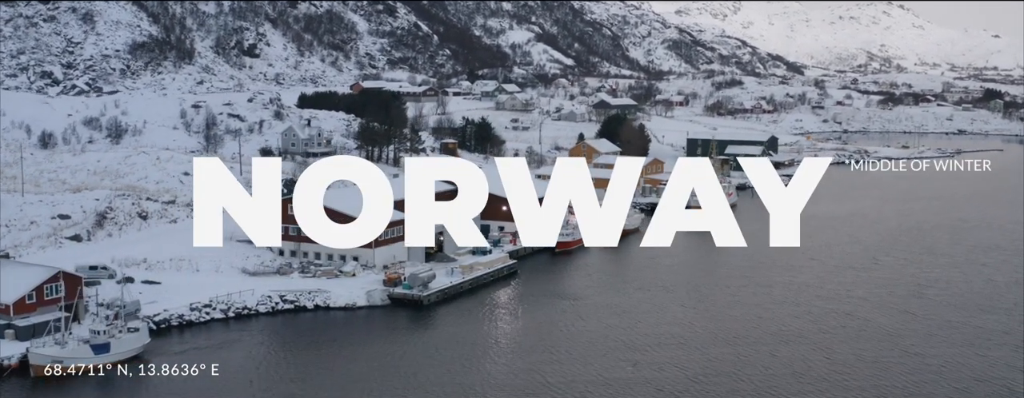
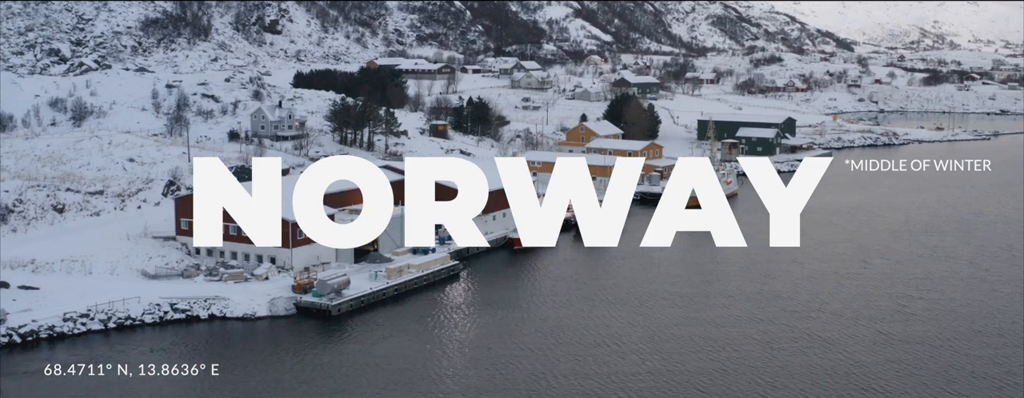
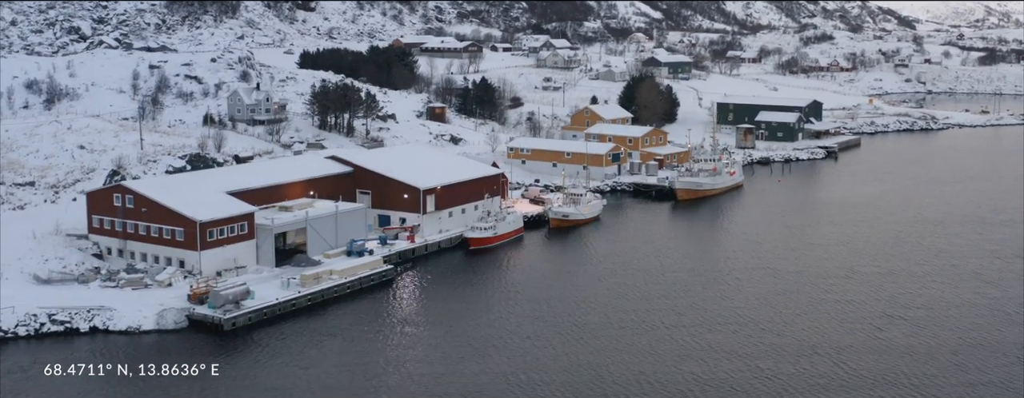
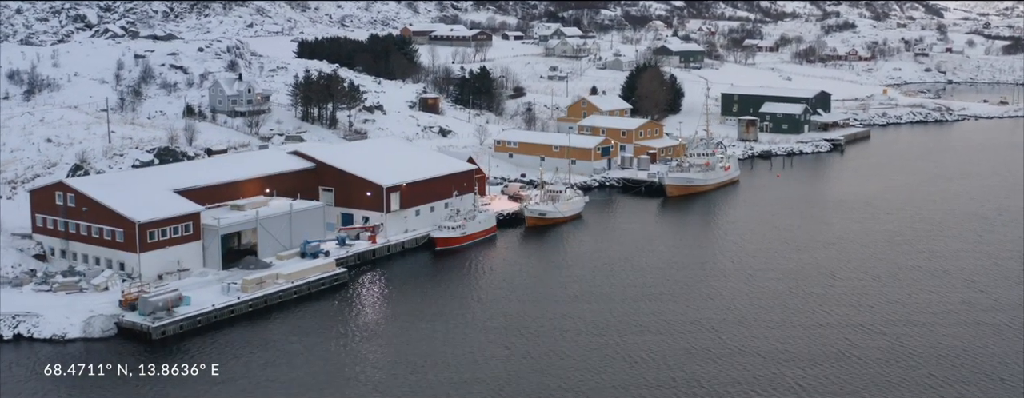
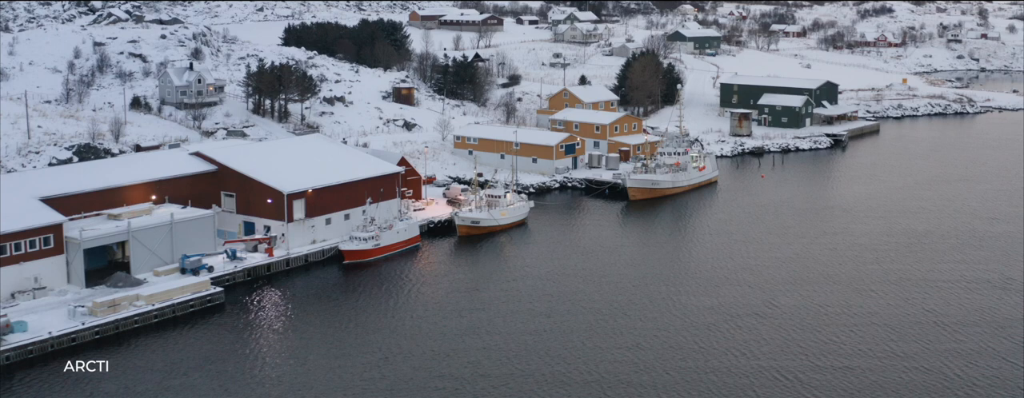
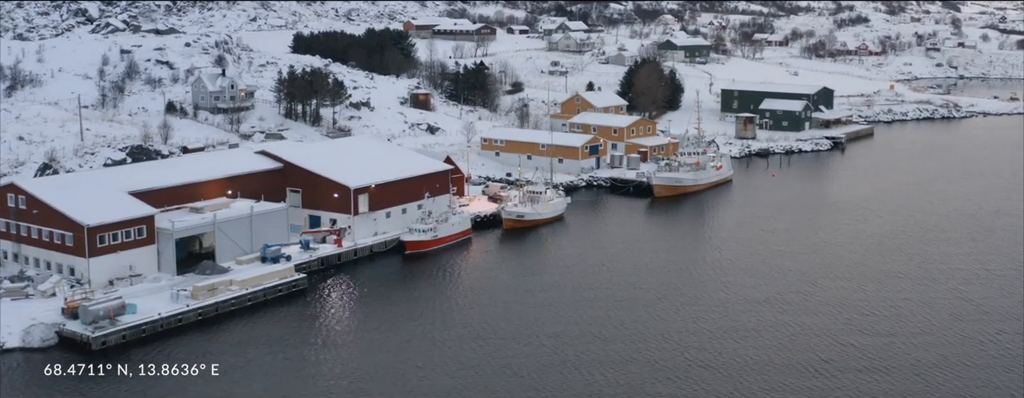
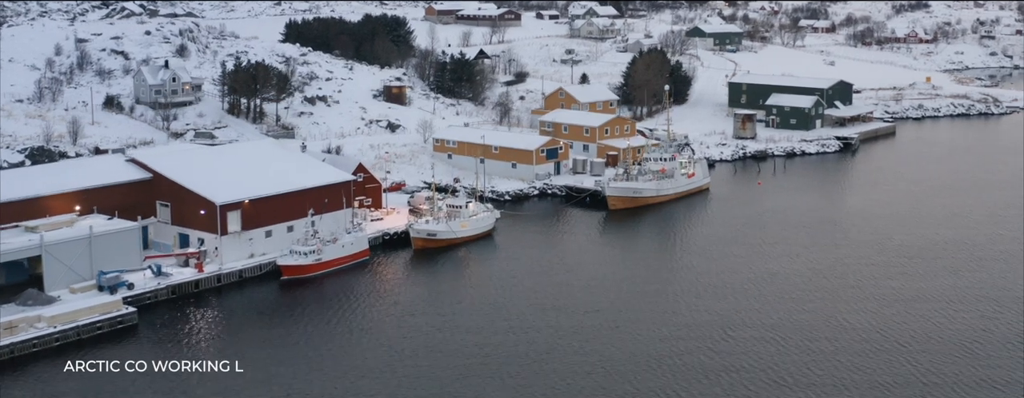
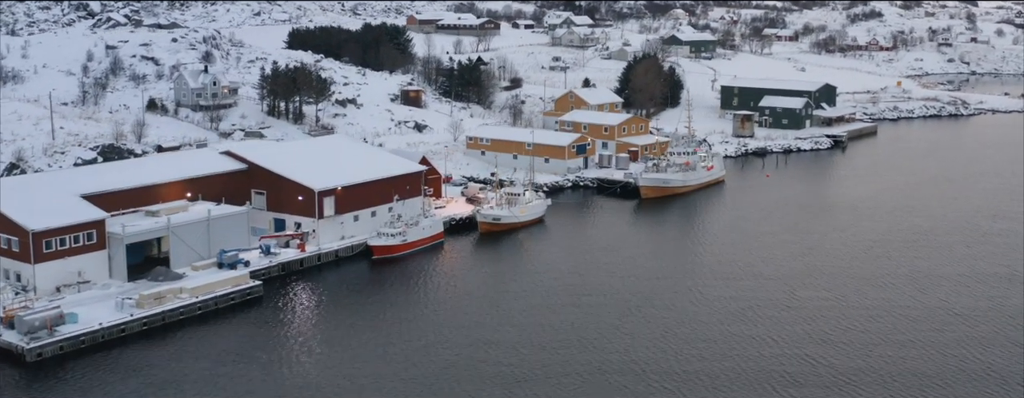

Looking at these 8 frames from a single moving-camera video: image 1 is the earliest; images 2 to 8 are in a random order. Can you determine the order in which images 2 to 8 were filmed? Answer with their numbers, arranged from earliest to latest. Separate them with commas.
2, 3, 4, 6, 8, 5, 7
